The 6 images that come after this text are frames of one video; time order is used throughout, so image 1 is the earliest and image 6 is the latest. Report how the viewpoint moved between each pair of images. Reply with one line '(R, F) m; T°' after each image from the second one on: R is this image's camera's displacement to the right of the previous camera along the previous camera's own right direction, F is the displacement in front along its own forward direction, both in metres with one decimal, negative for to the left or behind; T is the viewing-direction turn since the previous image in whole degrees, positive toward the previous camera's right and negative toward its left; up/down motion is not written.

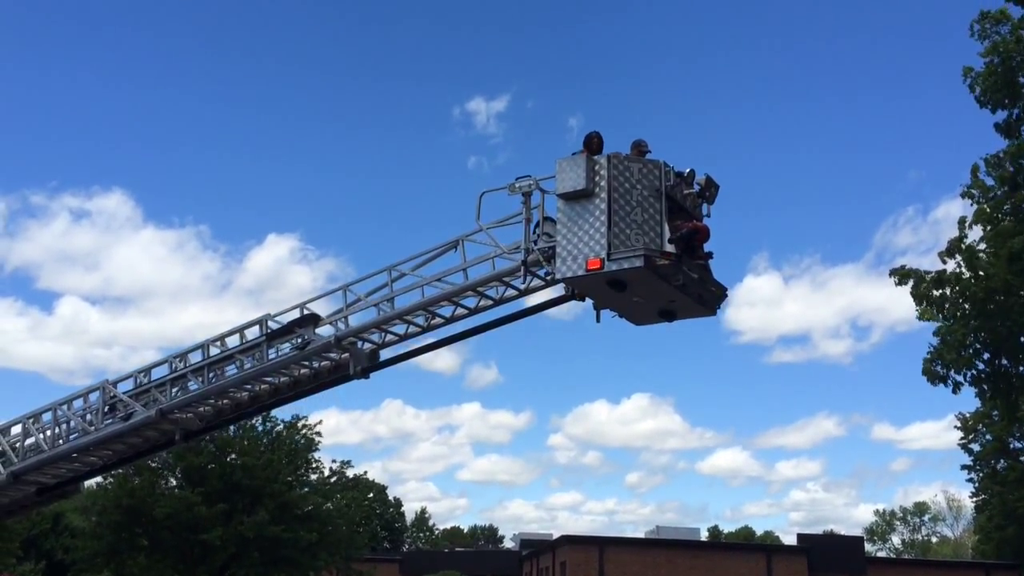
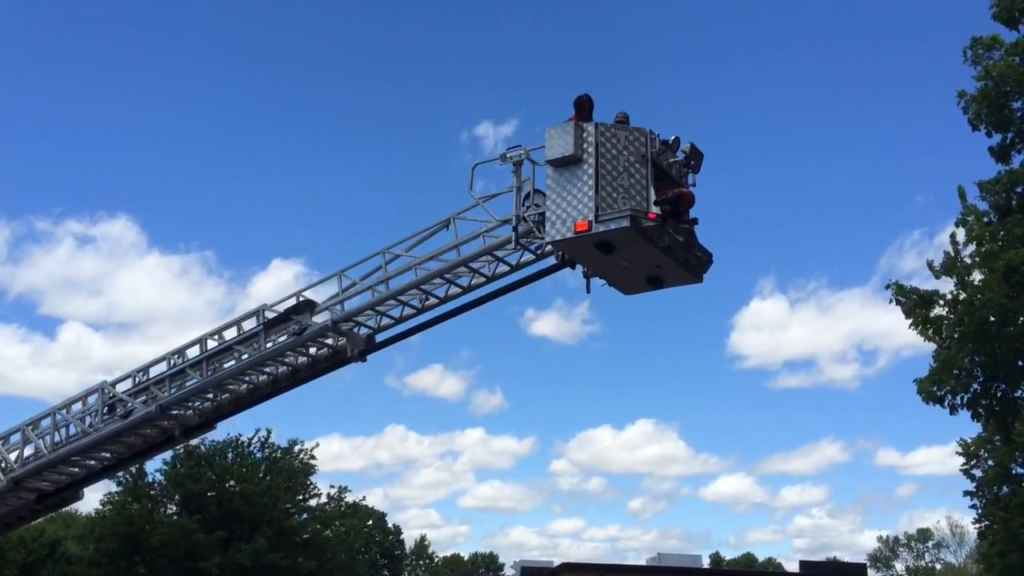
(+0.6, +0.4) m; 0°
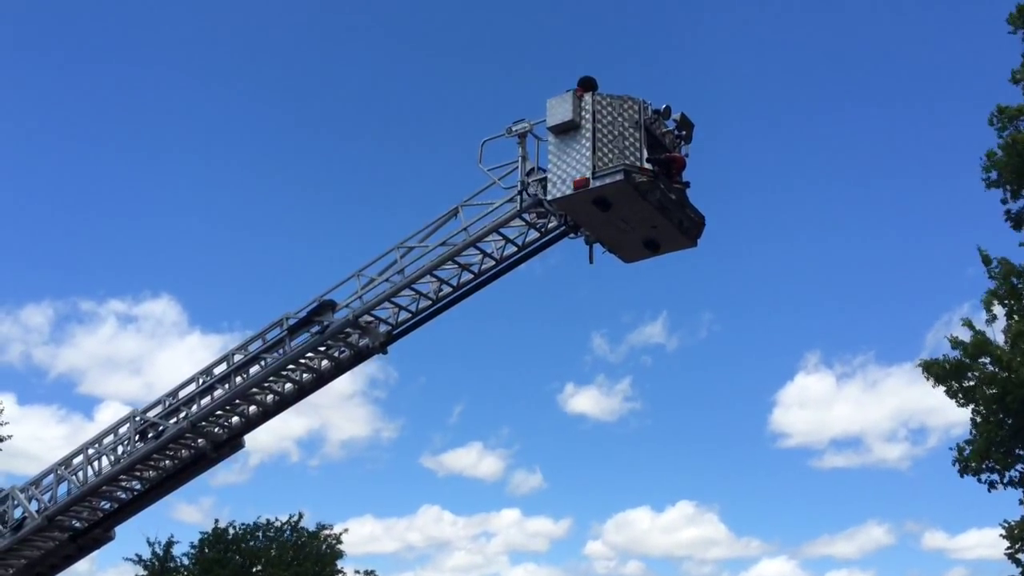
(+1.2, +0.8) m; -3°
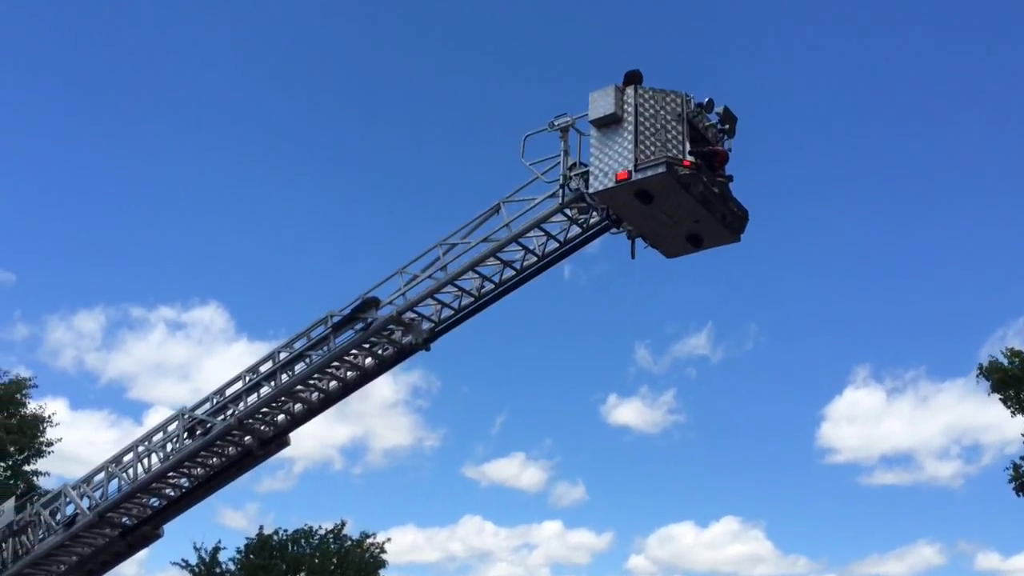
(0.0, +0.3) m; -3°
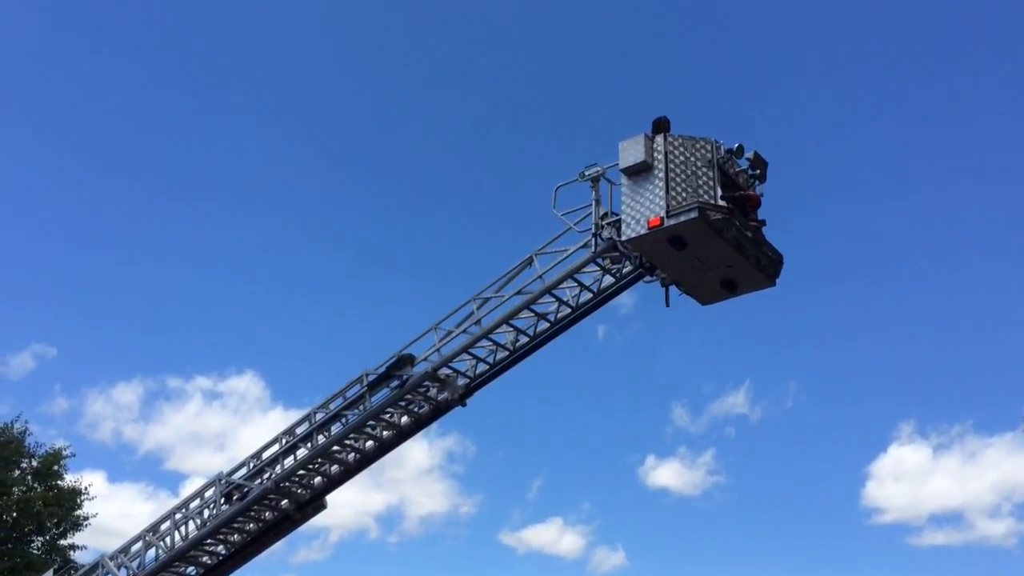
(+0.1, +0.1) m; -2°
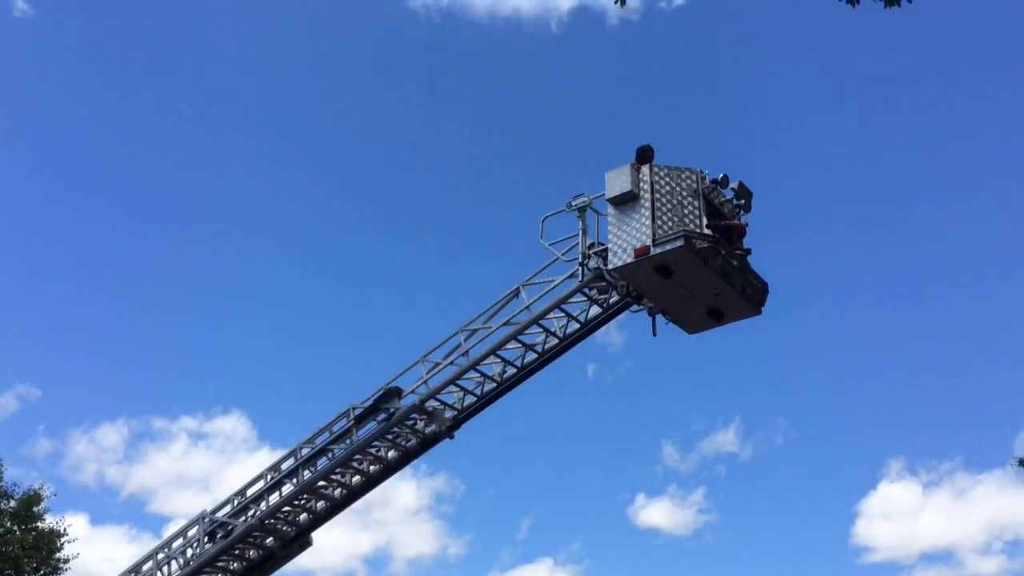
(0.0, 0.0) m; +1°
